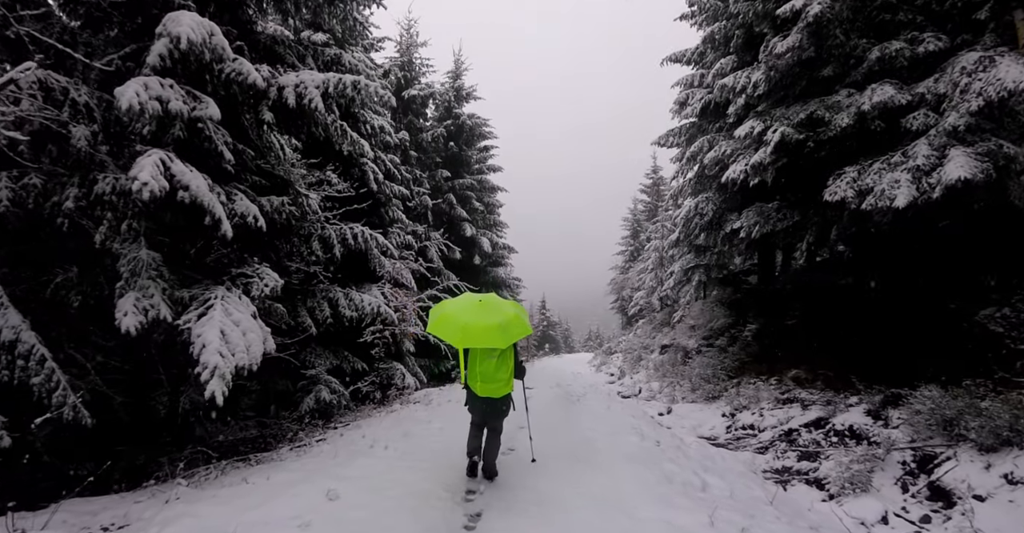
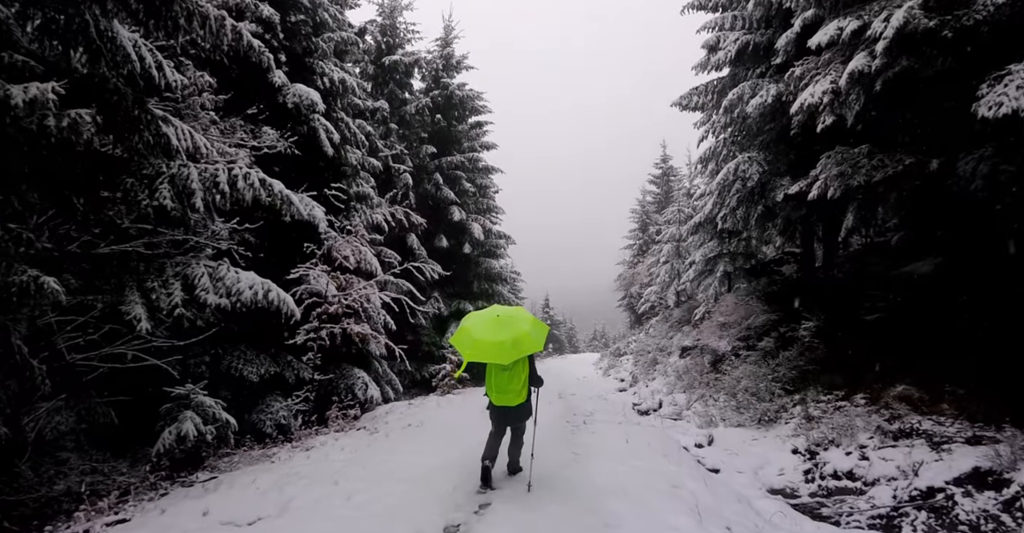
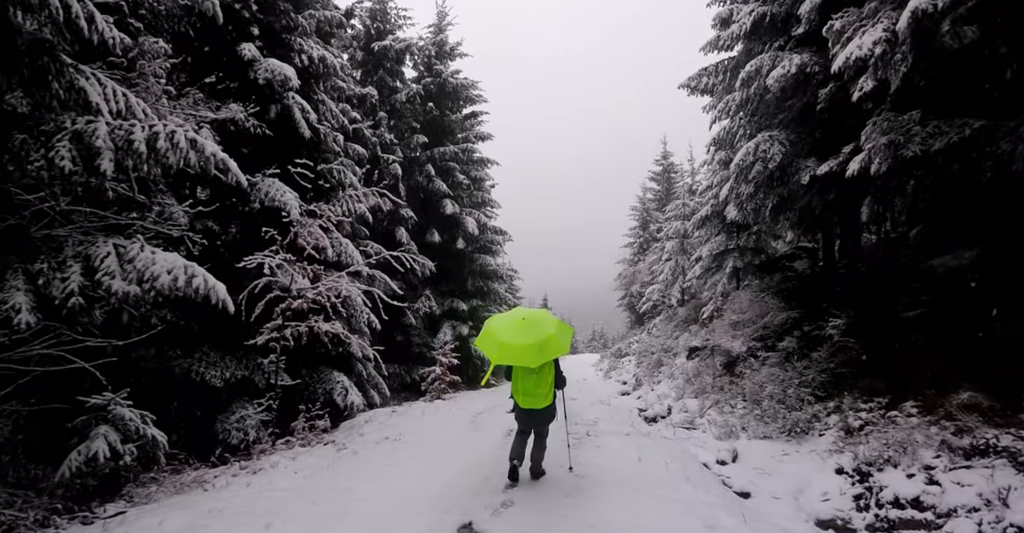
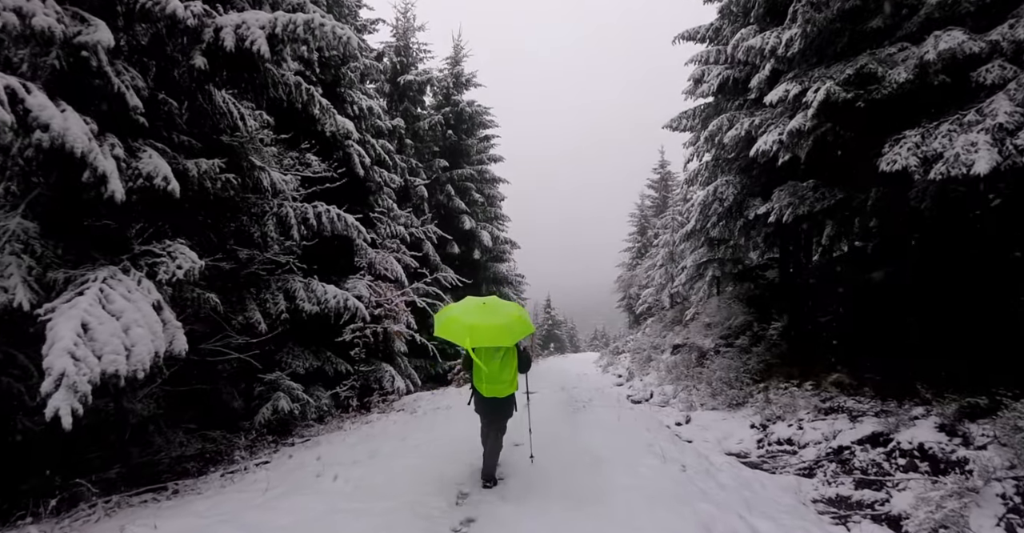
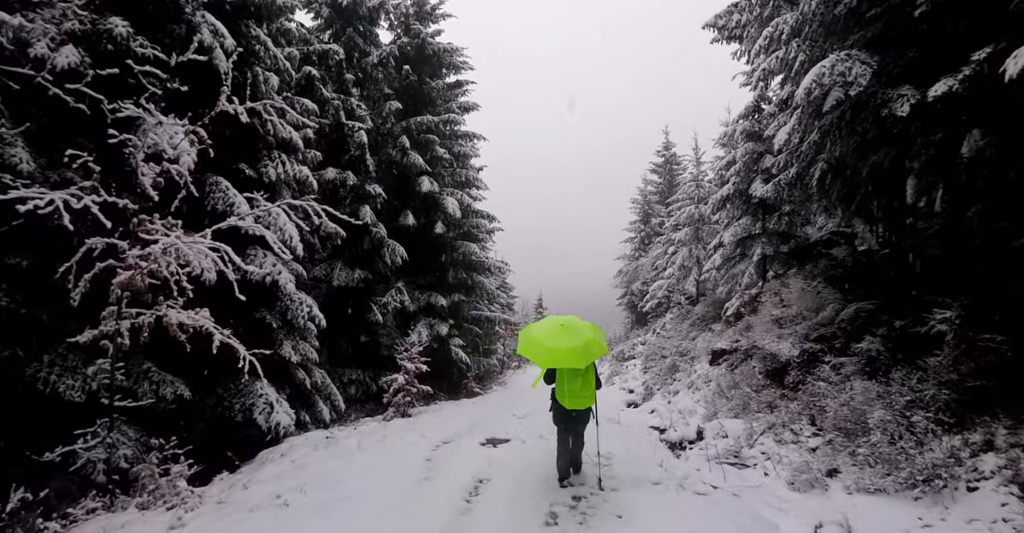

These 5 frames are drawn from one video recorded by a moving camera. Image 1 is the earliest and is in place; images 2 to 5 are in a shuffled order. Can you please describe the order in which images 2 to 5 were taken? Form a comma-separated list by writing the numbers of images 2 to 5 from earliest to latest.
4, 2, 3, 5
